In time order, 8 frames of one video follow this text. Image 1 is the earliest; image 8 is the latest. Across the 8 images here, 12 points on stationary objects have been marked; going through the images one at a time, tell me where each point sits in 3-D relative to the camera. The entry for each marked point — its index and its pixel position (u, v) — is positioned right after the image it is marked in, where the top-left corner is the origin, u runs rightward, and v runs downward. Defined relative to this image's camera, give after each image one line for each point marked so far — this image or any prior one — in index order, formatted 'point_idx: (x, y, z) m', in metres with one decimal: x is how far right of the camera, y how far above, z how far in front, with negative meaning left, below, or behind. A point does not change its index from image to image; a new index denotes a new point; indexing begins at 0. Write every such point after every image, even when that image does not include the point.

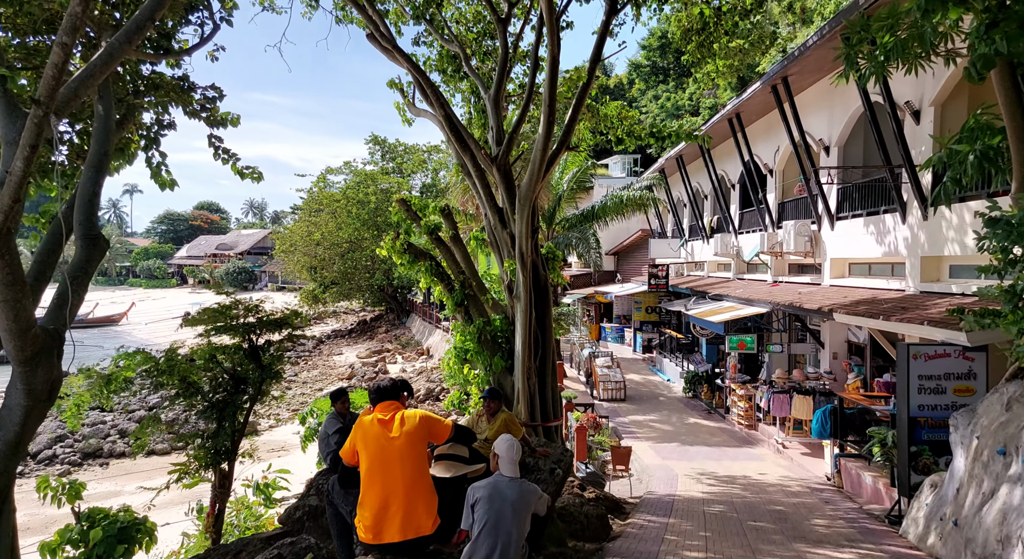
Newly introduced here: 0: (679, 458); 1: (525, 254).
0: (+3.2, -3.5, +15.2) m
1: (+0.2, +0.4, +10.5) m
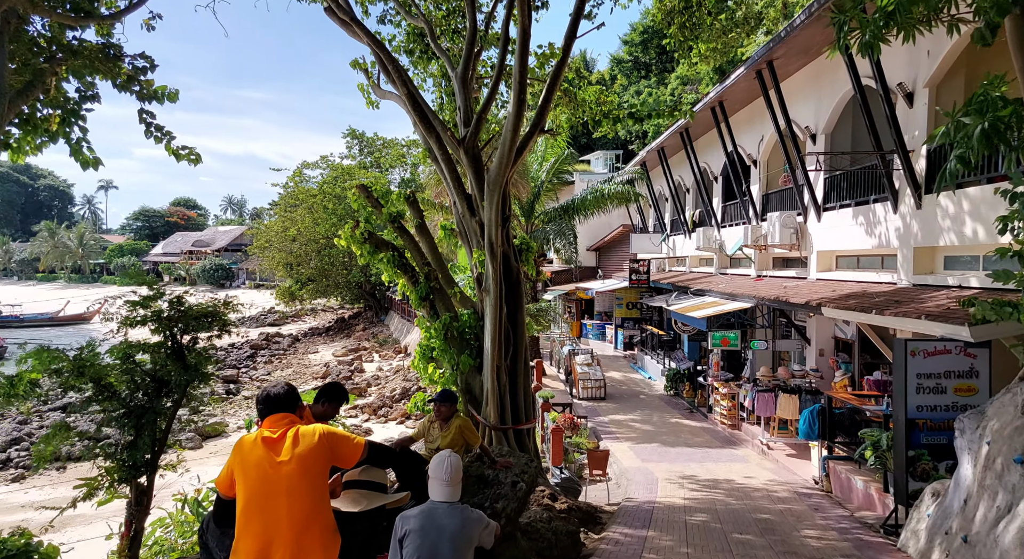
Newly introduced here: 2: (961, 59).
0: (+2.7, -3.3, +14.6) m
1: (-0.2, +0.5, +9.7) m
2: (+6.2, +3.1, +10.9) m
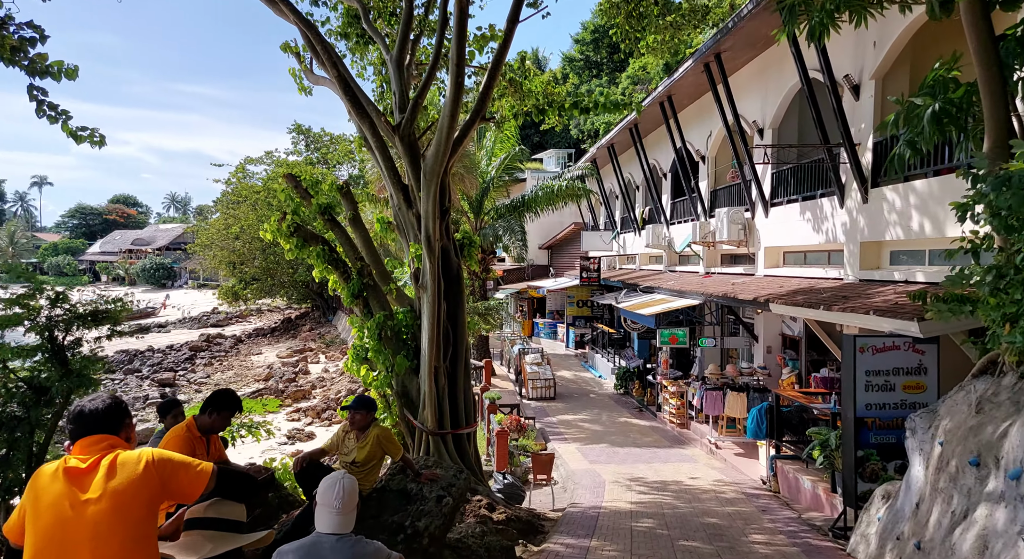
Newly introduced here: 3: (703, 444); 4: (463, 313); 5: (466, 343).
0: (+1.7, -3.3, +14.2) m
1: (-0.9, +0.5, +9.2) m
2: (+5.4, +3.2, +10.8) m
3: (+3.6, -3.1, +14.9) m
4: (-0.6, -0.4, +10.0) m
5: (-0.6, -0.8, +10.0) m
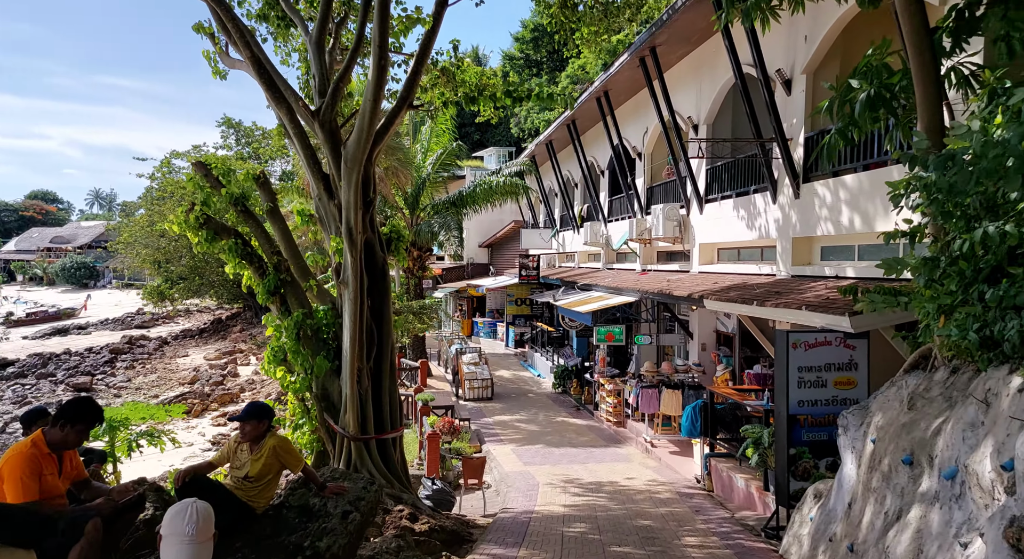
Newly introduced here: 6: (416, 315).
0: (+0.6, -3.2, +13.9) m
1: (-1.8, +0.6, +8.7) m
2: (+4.4, +3.2, +10.8) m
3: (+2.4, -3.1, +14.8) m
4: (-1.5, -0.4, +9.5) m
5: (-1.5, -0.8, +9.5) m
6: (-2.4, -0.9, +19.7) m
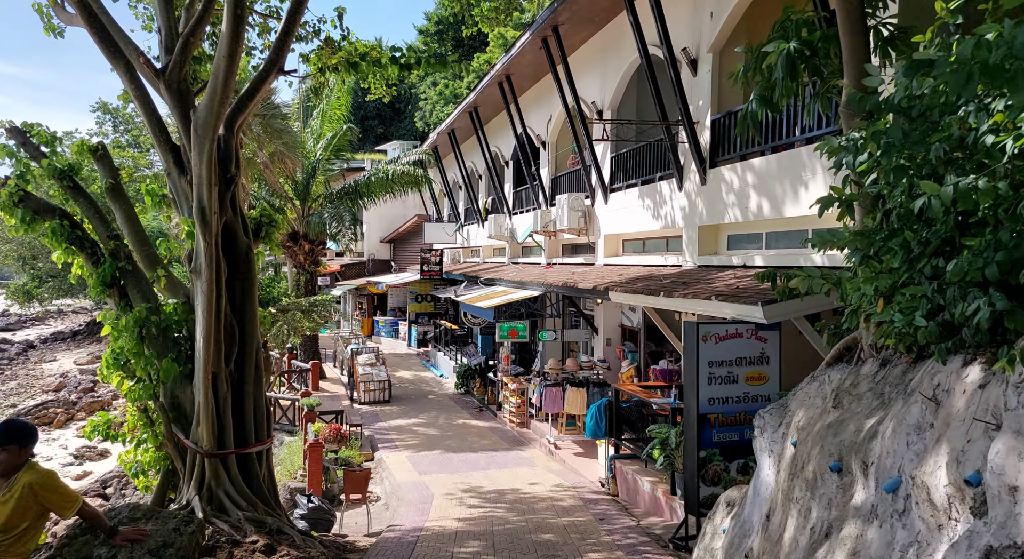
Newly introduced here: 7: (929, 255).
0: (-1.2, -3.1, +12.9) m
1: (-2.9, +0.7, +7.5) m
2: (+3.0, +3.4, +10.2) m
3: (+0.5, -3.0, +14.0) m
4: (-2.7, -0.3, +8.3) m
5: (-2.7, -0.7, +8.3) m
6: (-4.8, -0.8, +18.4) m
7: (+2.0, +0.1, +3.7) m
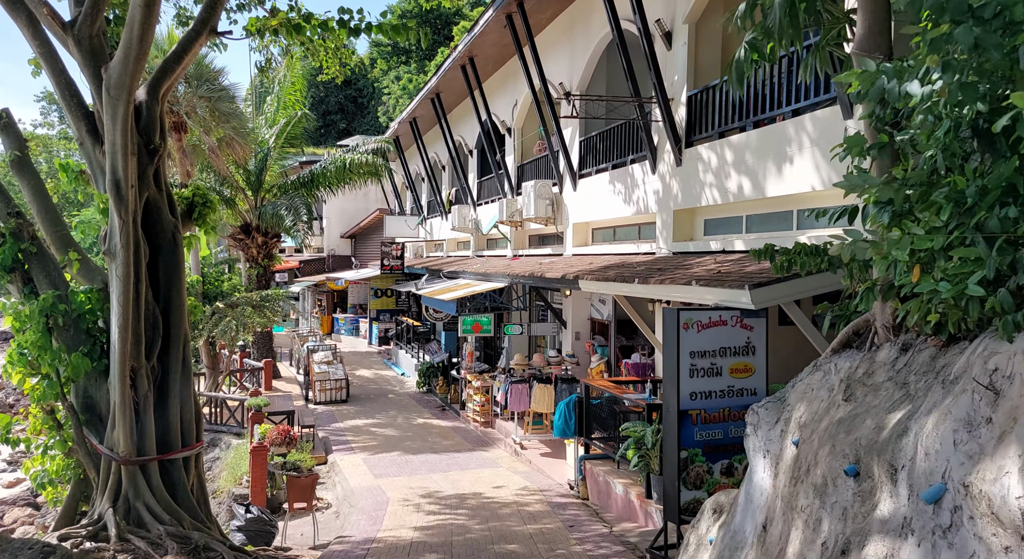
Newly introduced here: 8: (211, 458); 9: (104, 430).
0: (-1.8, -3.0, +12.1) m
1: (-3.2, +0.8, +6.6) m
2: (+2.5, +3.5, +9.6) m
3: (-0.1, -2.8, +13.2) m
4: (-3.1, -0.1, +7.4) m
5: (-3.1, -0.5, +7.4) m
6: (-5.6, -0.6, +17.3) m
7: (+1.8, +0.3, +3.0) m
8: (-5.6, -3.3, +14.7) m
9: (-3.5, -1.3, +6.8) m
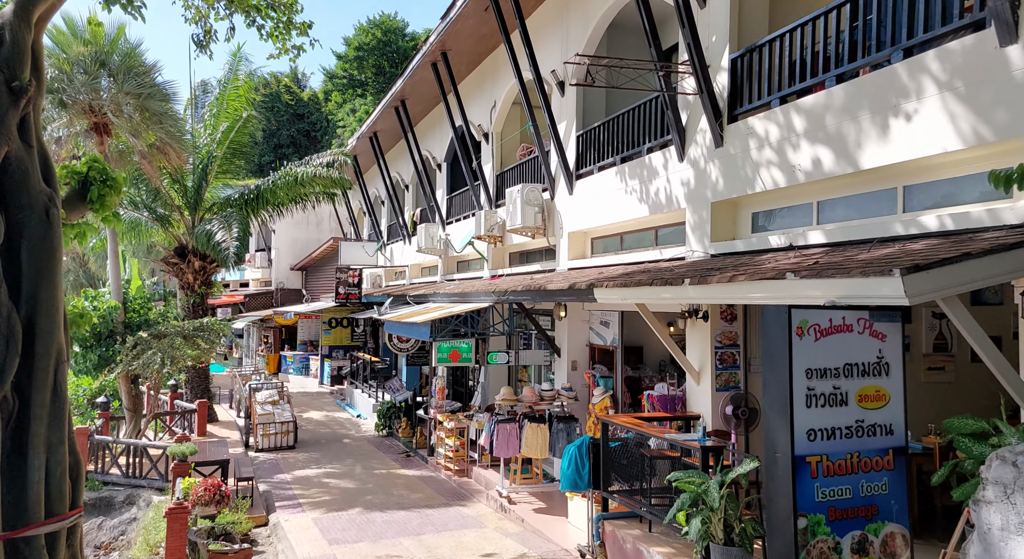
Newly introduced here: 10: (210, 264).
0: (-1.9, -3.2, +9.7) m
1: (-3.0, +0.9, +4.3) m
2: (+2.5, +3.4, +7.8) m
3: (-0.3, -3.1, +10.9) m
4: (-3.0, -0.1, +5.1) m
5: (-2.9, -0.5, +5.1) m
6: (-6.1, -1.1, +14.8) m
7: (+2.2, +0.5, +1.0) m
8: (-5.9, -3.6, +12.0) m
9: (-3.3, -1.2, +4.4) m
10: (-7.2, +0.4, +18.8) m
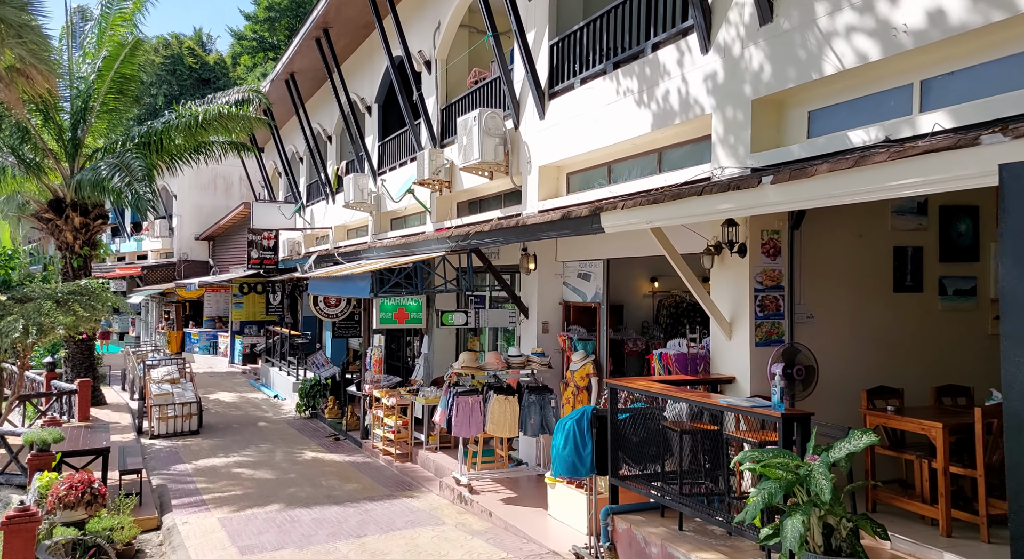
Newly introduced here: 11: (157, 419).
0: (-2.2, -2.5, +7.5) m
1: (-2.8, +1.4, +1.9) m
2: (+2.4, +4.0, +5.9) m
3: (-0.7, -2.4, +8.9) m
4: (-2.8, +0.5, +2.7) m
5: (-2.7, +0.1, +2.7) m
6: (-6.9, -0.4, +12.1) m
7: (+2.8, +1.0, -0.8) m
8: (-6.4, -2.9, +9.4) m
9: (-3.1, -0.7, +2.0) m
10: (-8.4, +1.2, +15.9) m
11: (-5.8, -2.3, +12.9) m
